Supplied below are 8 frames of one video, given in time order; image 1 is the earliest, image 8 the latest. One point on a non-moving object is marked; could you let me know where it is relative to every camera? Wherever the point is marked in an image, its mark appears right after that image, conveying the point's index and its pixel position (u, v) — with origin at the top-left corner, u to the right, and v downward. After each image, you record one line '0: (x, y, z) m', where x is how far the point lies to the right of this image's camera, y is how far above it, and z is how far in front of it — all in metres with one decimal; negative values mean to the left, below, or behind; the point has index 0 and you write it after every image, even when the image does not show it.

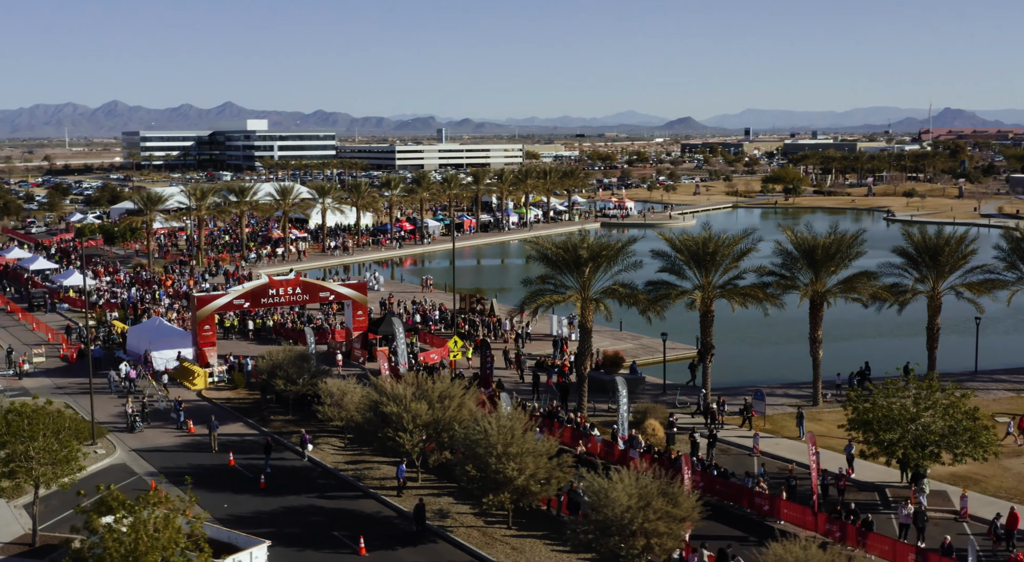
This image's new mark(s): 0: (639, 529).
0: (+2.4, -4.7, +19.5) m
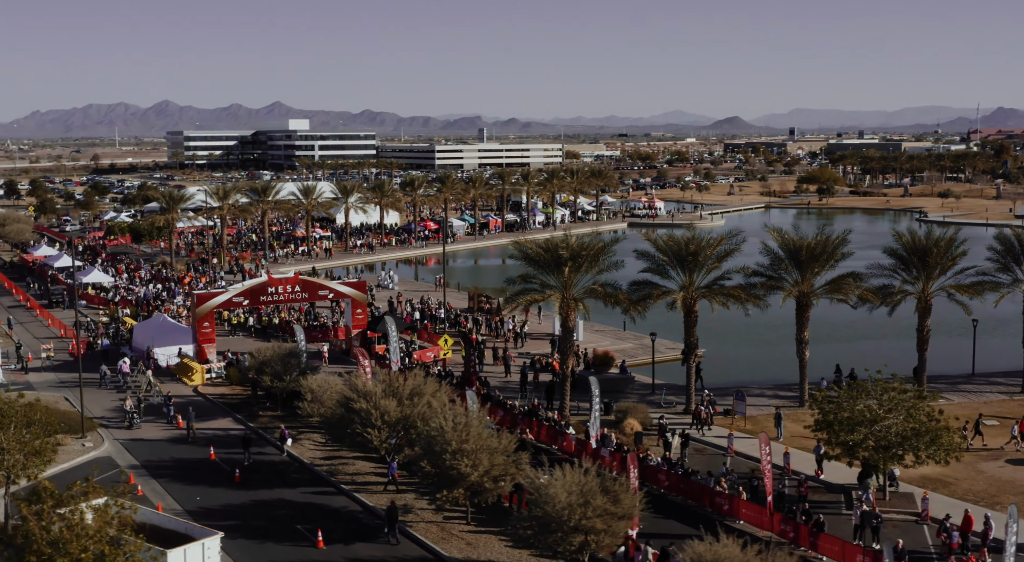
0: (+1.2, -4.7, +19.7) m
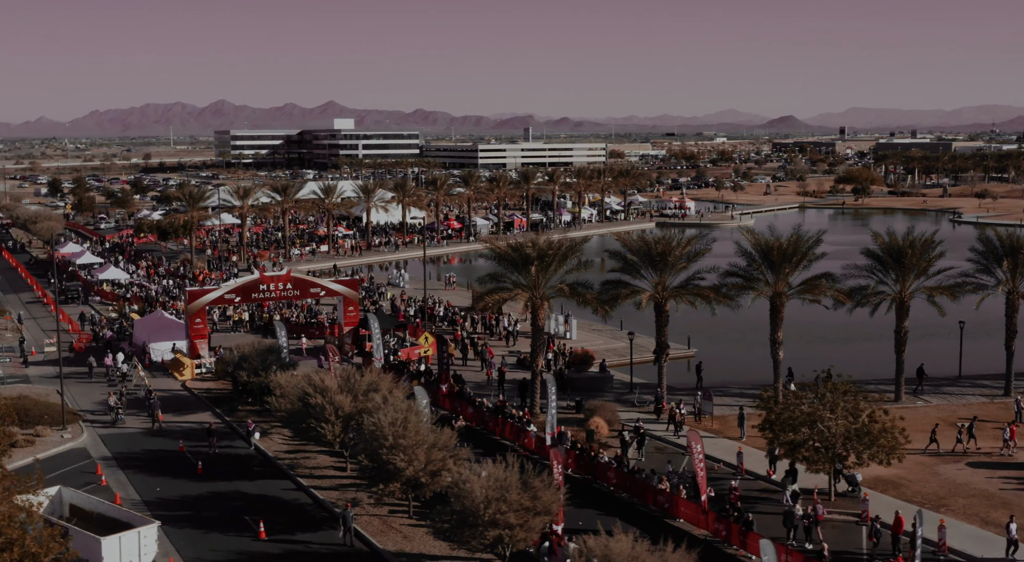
0: (-0.4, -4.7, +20.0) m
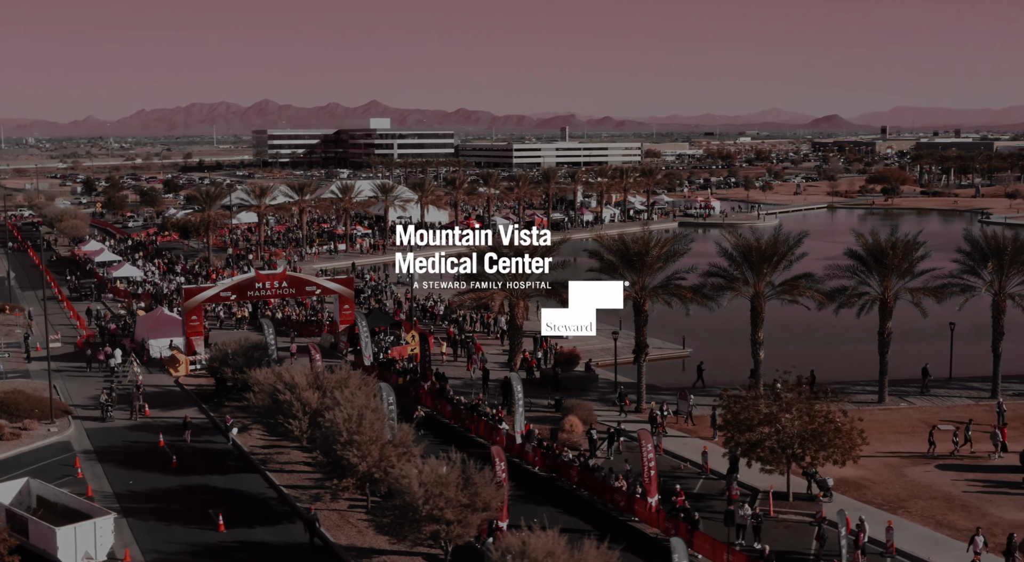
0: (-1.7, -4.6, +20.3) m
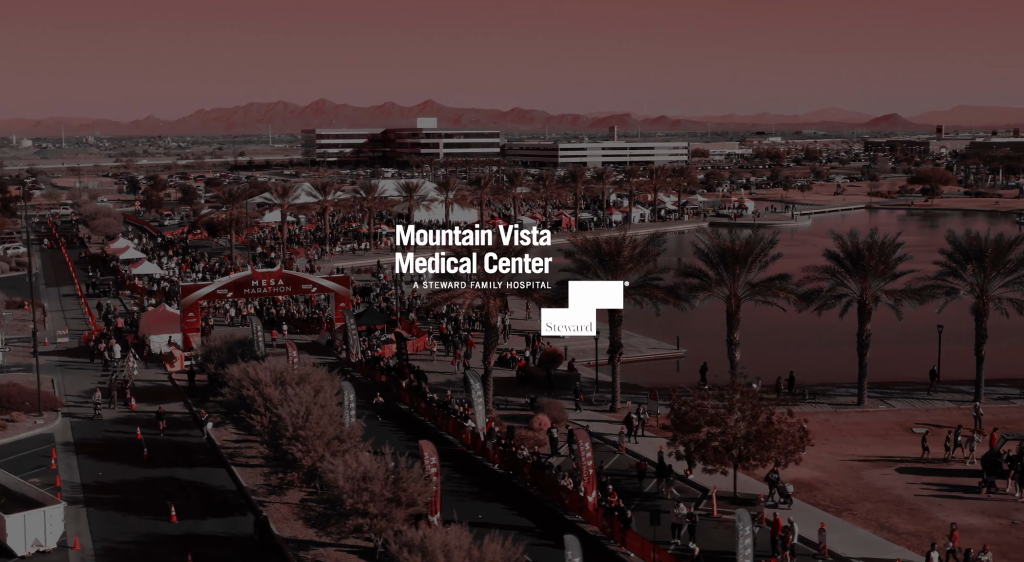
0: (-3.2, -4.6, +20.7) m
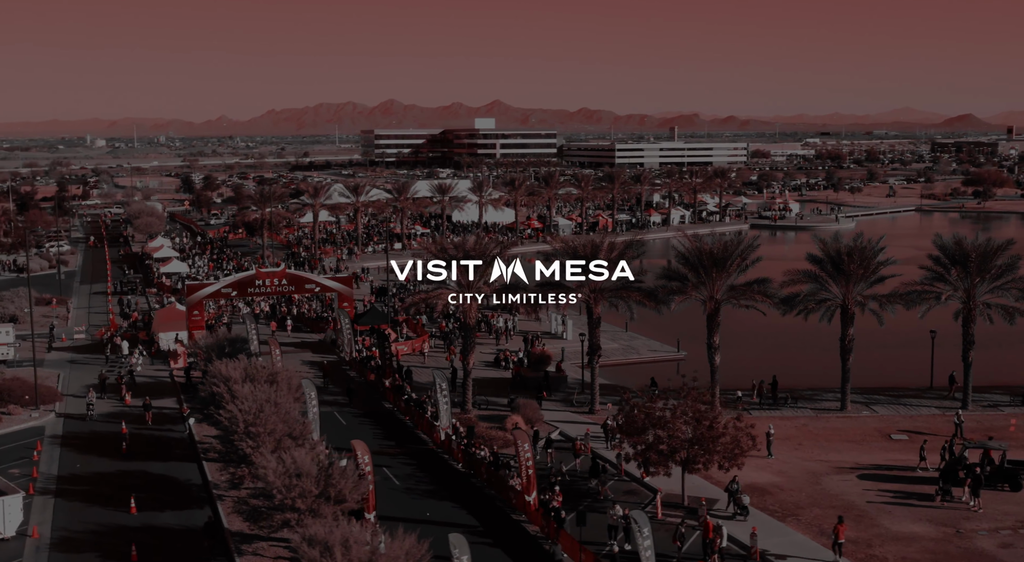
0: (-4.8, -4.6, +21.3) m
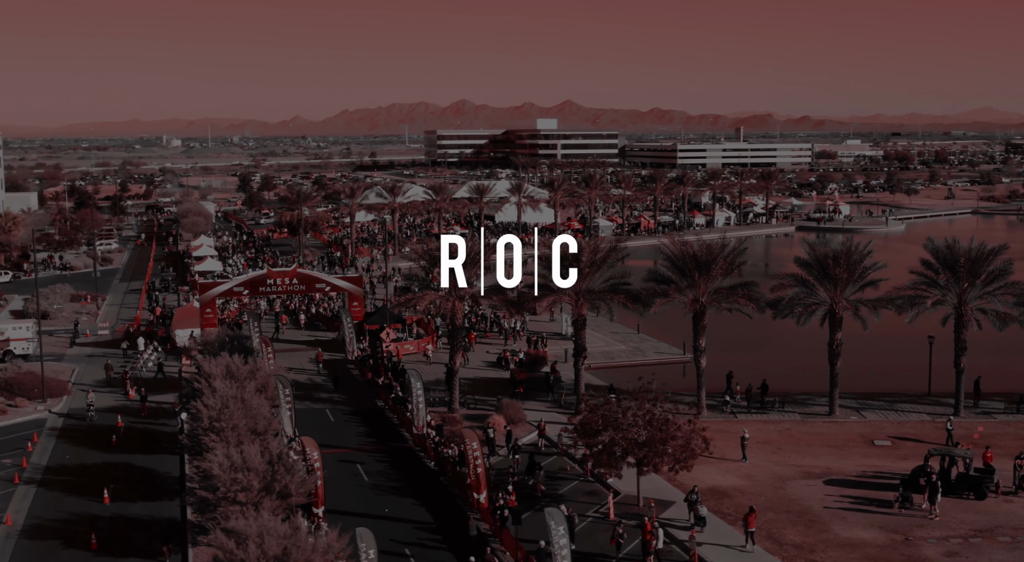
0: (-6.1, -4.6, +22.0) m
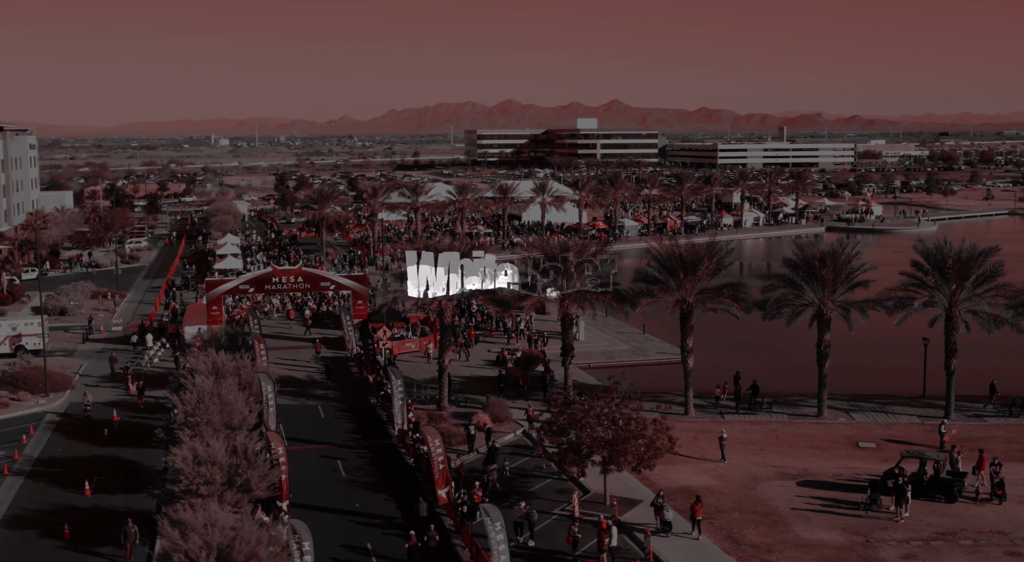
0: (-7.1, -4.6, +22.5) m
